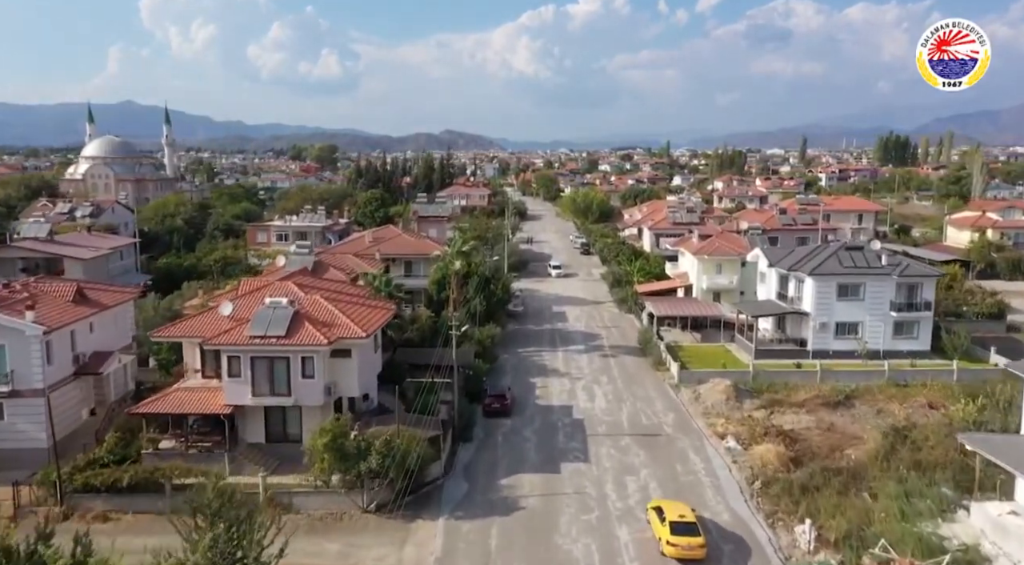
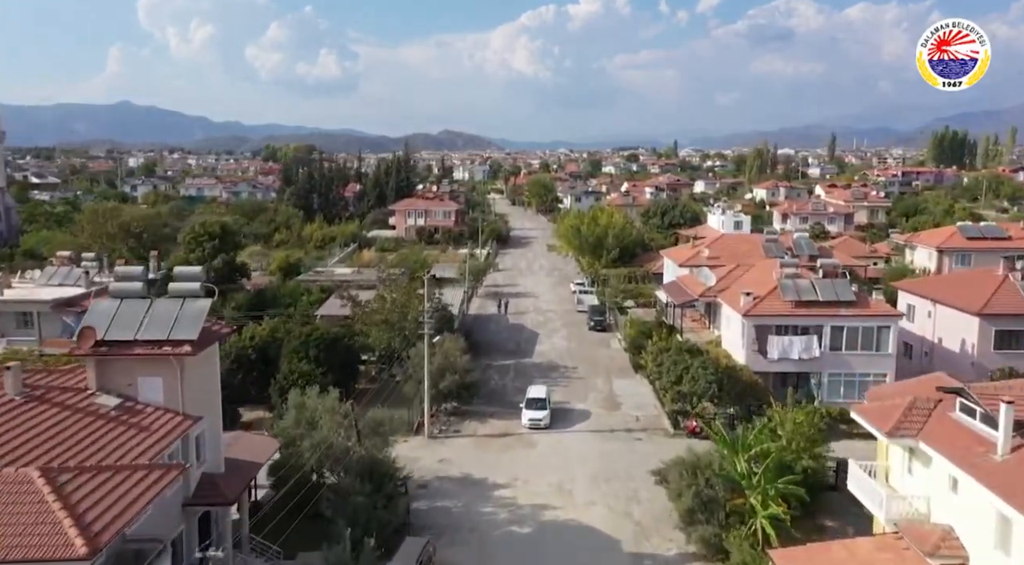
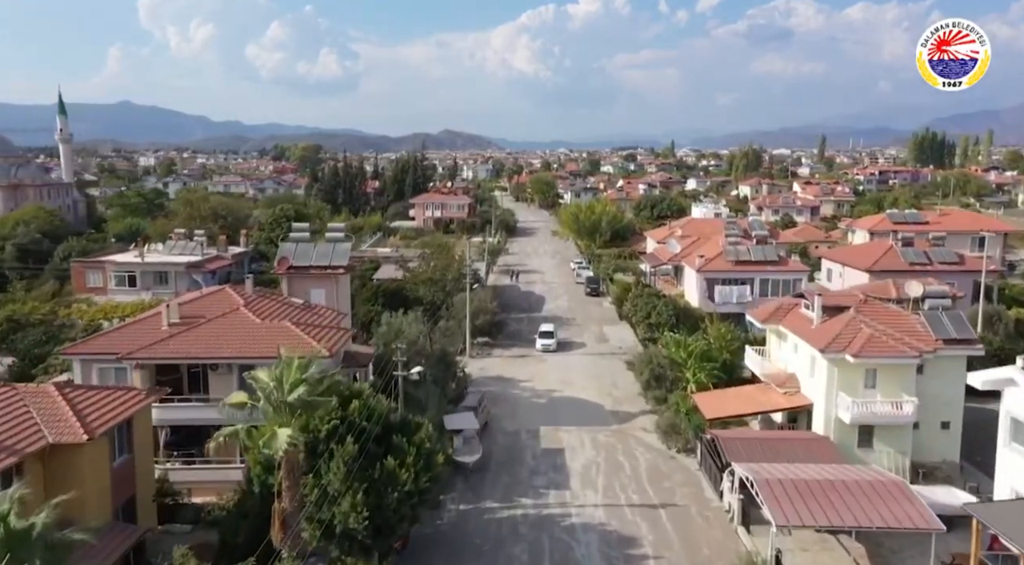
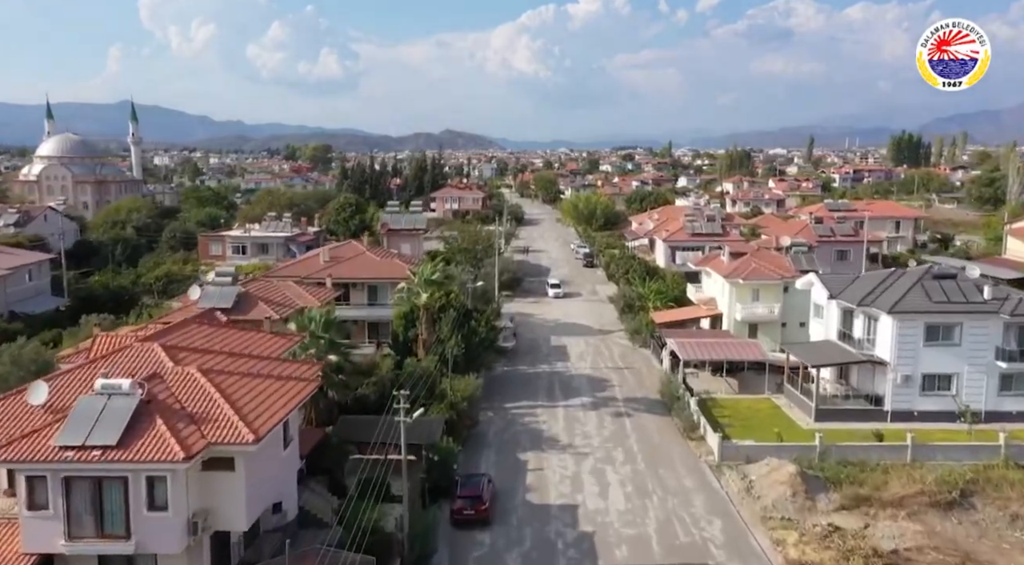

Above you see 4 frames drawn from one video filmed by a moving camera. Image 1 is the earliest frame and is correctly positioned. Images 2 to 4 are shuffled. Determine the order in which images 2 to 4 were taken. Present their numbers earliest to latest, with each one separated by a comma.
4, 3, 2
